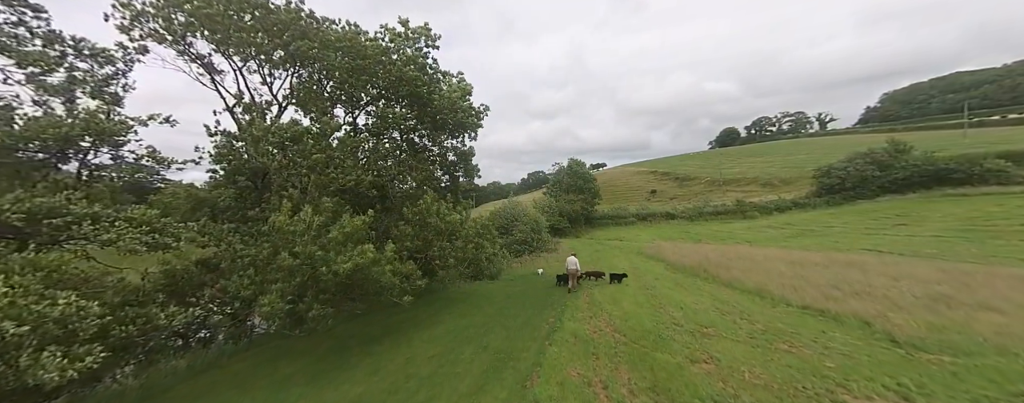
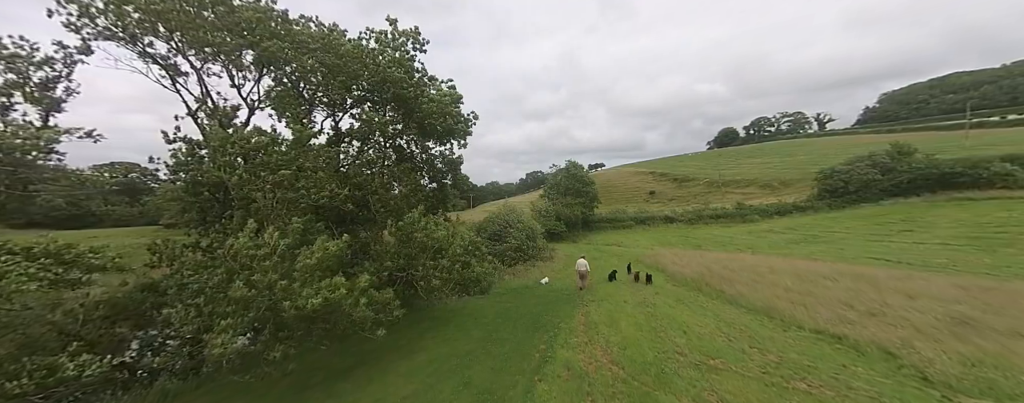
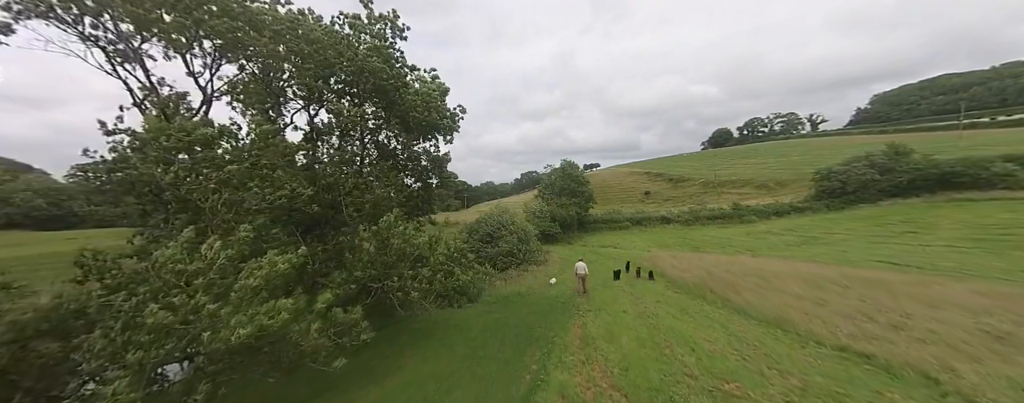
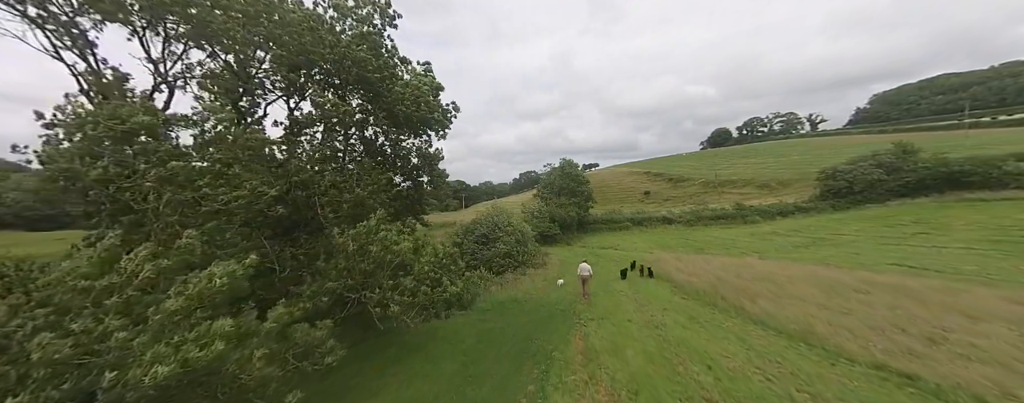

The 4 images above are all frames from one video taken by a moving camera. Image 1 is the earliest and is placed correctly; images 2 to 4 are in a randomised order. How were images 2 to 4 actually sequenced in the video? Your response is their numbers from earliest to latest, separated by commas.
2, 3, 4
